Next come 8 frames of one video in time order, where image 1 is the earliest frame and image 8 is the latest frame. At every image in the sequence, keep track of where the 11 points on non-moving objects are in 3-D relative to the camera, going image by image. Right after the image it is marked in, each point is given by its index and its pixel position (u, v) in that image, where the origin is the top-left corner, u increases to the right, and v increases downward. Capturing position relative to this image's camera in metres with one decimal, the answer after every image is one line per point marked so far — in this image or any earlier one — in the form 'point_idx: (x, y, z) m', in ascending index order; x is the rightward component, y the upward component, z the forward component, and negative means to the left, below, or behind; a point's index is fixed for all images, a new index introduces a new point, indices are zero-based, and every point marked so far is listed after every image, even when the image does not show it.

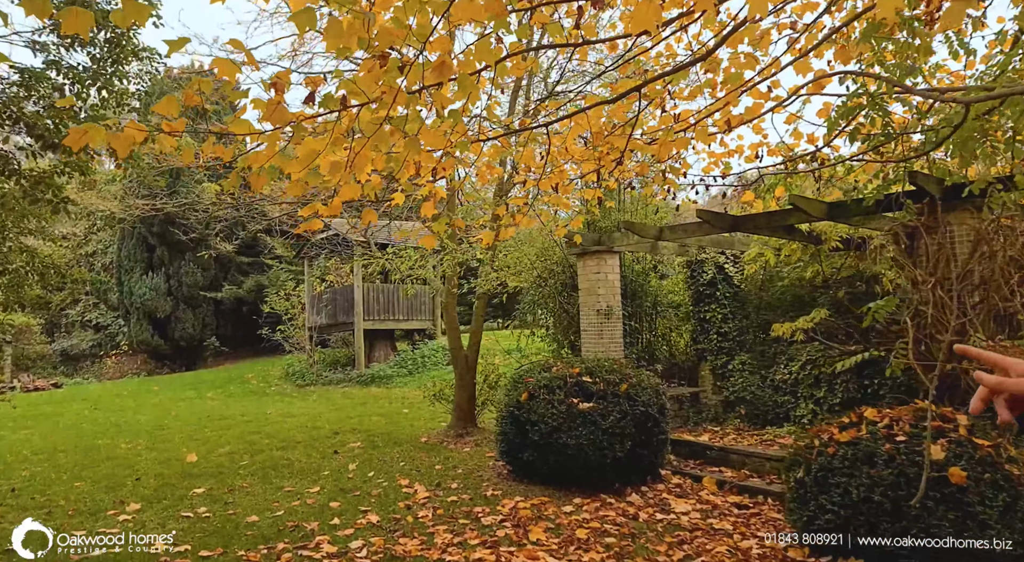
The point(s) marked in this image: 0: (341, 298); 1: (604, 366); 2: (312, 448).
0: (-3.8, -0.4, +13.8) m
1: (+0.8, -0.8, +5.4) m
2: (-2.3, -1.9, +6.9) m
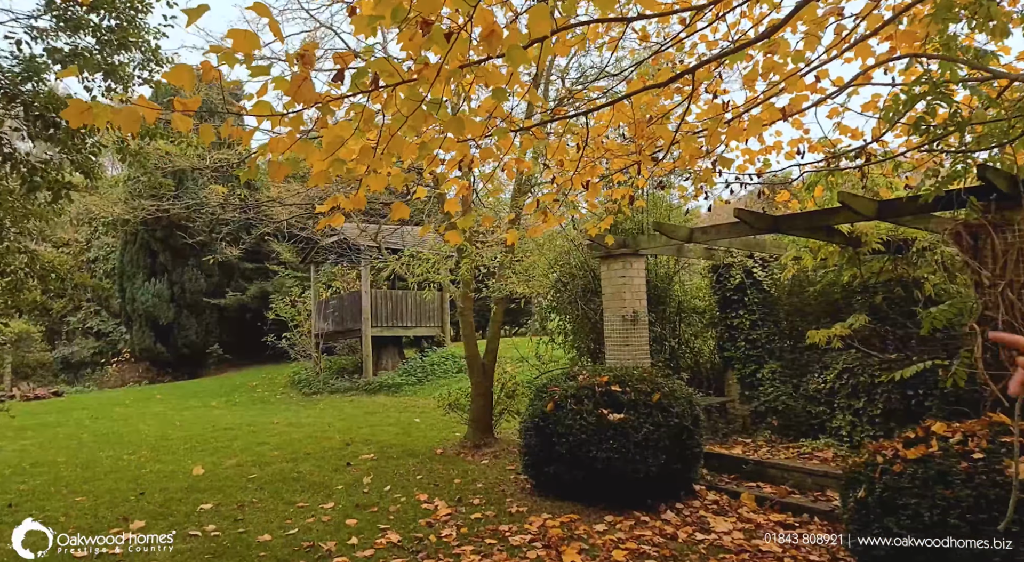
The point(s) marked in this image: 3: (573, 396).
0: (-3.6, -0.5, +13.5) m
1: (+1.0, -0.8, +5.1) m
2: (-2.0, -1.9, +6.6) m
3: (+0.5, -0.9, +5.1) m
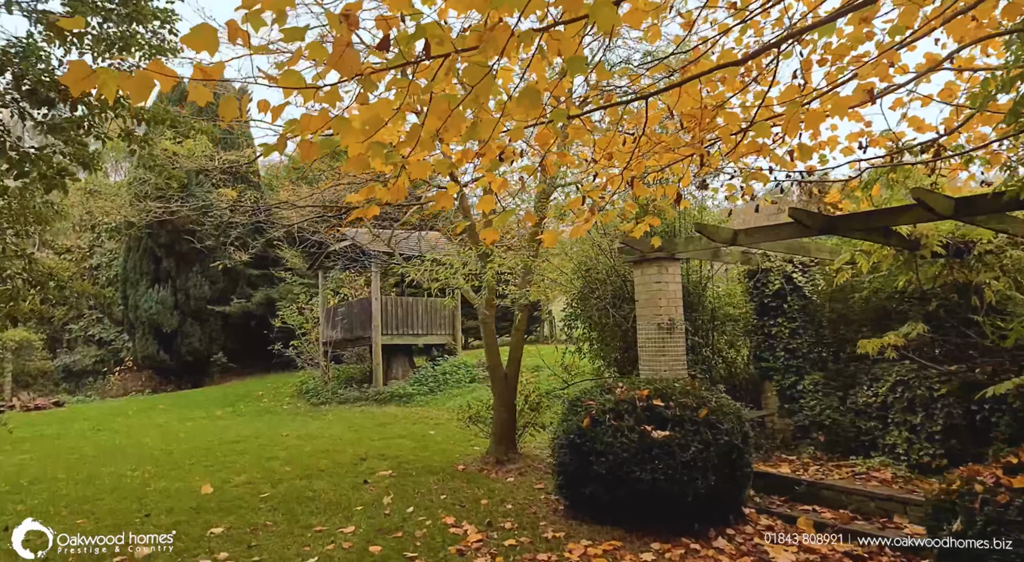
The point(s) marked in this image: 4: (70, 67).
0: (-3.3, -0.7, +13.2) m
1: (+1.3, -0.8, +4.7) m
2: (-1.8, -2.0, +6.2) m
3: (+0.7, -1.0, +4.7) m
4: (-1.2, +0.6, +1.6) m
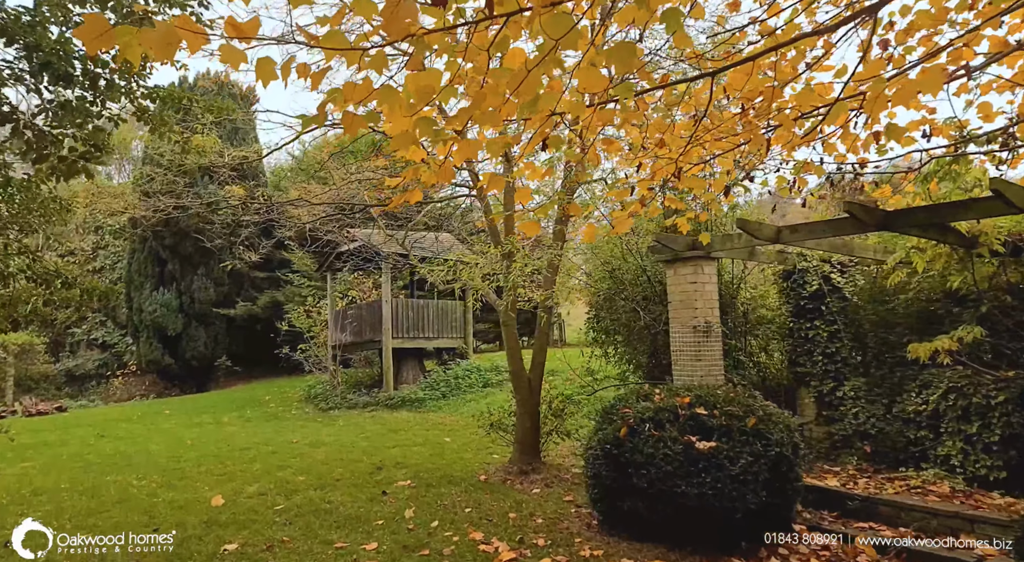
0: (-3.1, -0.7, +12.9) m
1: (+1.5, -0.8, +4.4) m
2: (-1.5, -2.0, +5.9) m
3: (+1.0, -1.0, +4.4) m
4: (-1.0, +0.6, +1.4) m
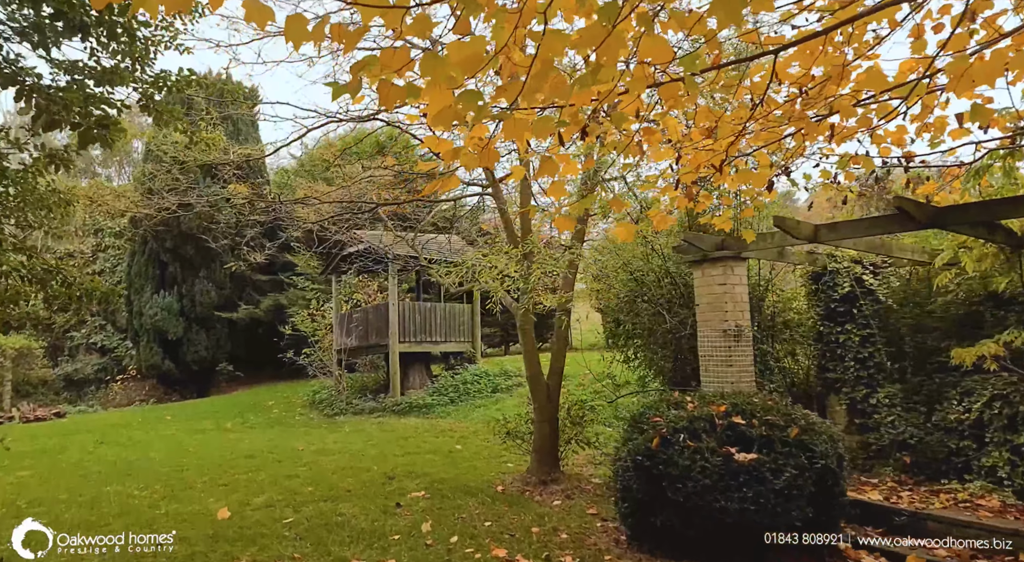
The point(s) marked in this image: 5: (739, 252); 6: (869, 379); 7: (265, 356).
0: (-2.9, -0.8, +12.6) m
1: (+1.7, -0.8, +4.2) m
2: (-1.4, -2.0, +5.6) m
3: (+1.2, -1.0, +4.1) m
4: (-0.8, +0.6, +1.1) m
5: (+1.9, +0.2, +5.0) m
6: (+3.3, -0.9, +5.6) m
7: (-7.3, -2.2, +18.1) m
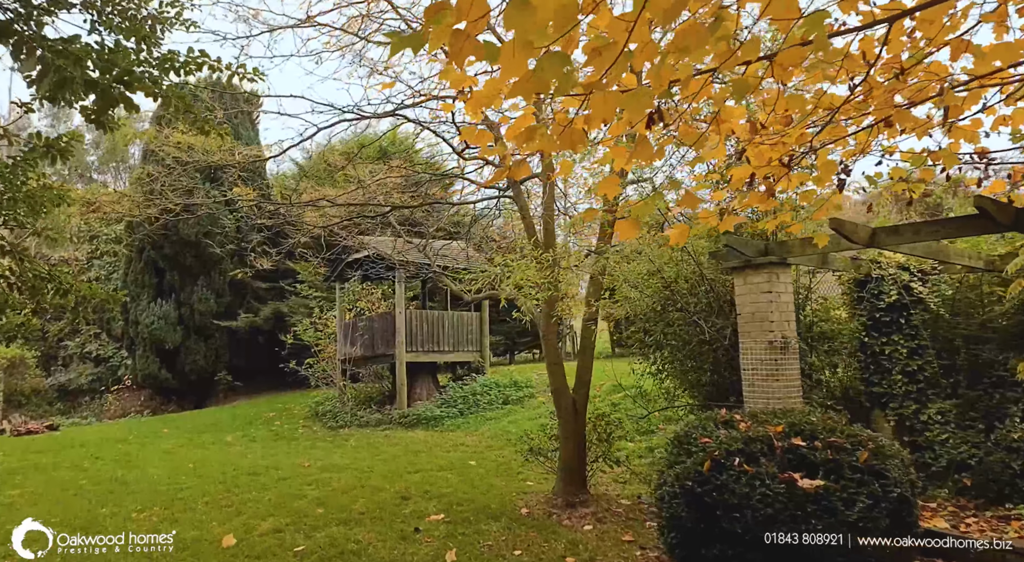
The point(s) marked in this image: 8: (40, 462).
0: (-2.7, -0.9, +12.2) m
1: (+1.9, -0.9, +3.8) m
2: (-1.1, -2.1, +5.3) m
3: (+1.4, -1.0, +3.8) m
4: (-0.5, +0.6, +0.8) m
5: (+2.1, +0.2, +4.6) m
6: (+3.5, -1.0, +5.3) m
7: (-7.2, -2.4, +17.7) m
8: (-7.2, -2.7, +9.3) m
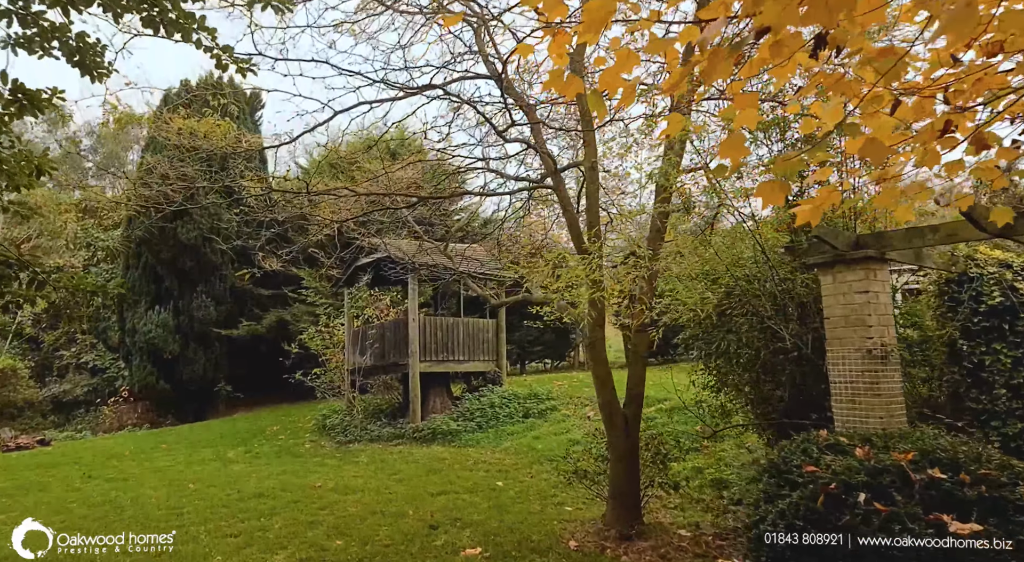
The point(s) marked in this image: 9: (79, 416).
0: (-2.3, -1.0, +11.6) m
1: (+2.3, -0.9, +3.1) m
2: (-0.8, -2.1, +4.6) m
3: (+1.8, -1.0, +3.1) m
4: (-0.2, +0.7, +0.1) m
5: (+2.5, +0.2, +4.0) m
6: (+3.9, -1.0, +4.6) m
7: (-6.8, -2.6, +17.0) m
8: (-6.8, -2.8, +8.6) m
9: (-11.2, -3.5, +15.8) m
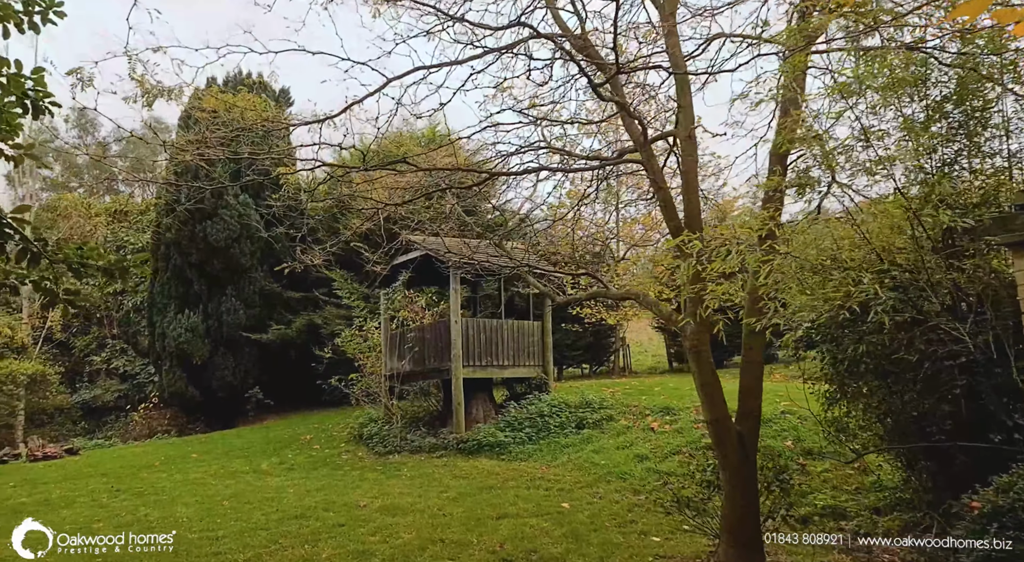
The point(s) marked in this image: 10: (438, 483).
0: (-1.5, -1.0, +10.8) m
1: (+2.9, -0.8, +2.2) m
2: (-0.1, -2.0, +3.7) m
3: (+2.3, -0.9, +2.2) m
4: (+0.3, +0.8, -0.7) m
5: (+3.0, +0.3, +3.0) m
6: (+4.5, -0.9, +3.6) m
7: (-5.7, -2.7, +16.3) m
8: (-6.0, -2.8, +7.9) m
9: (-10.2, -3.5, +15.3) m
10: (-0.9, -2.5, +7.6) m
